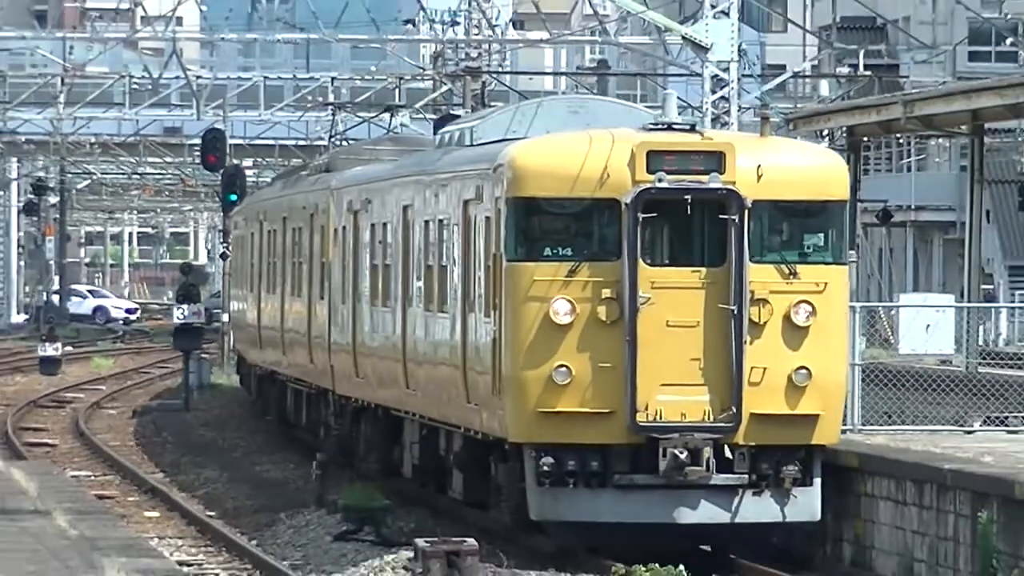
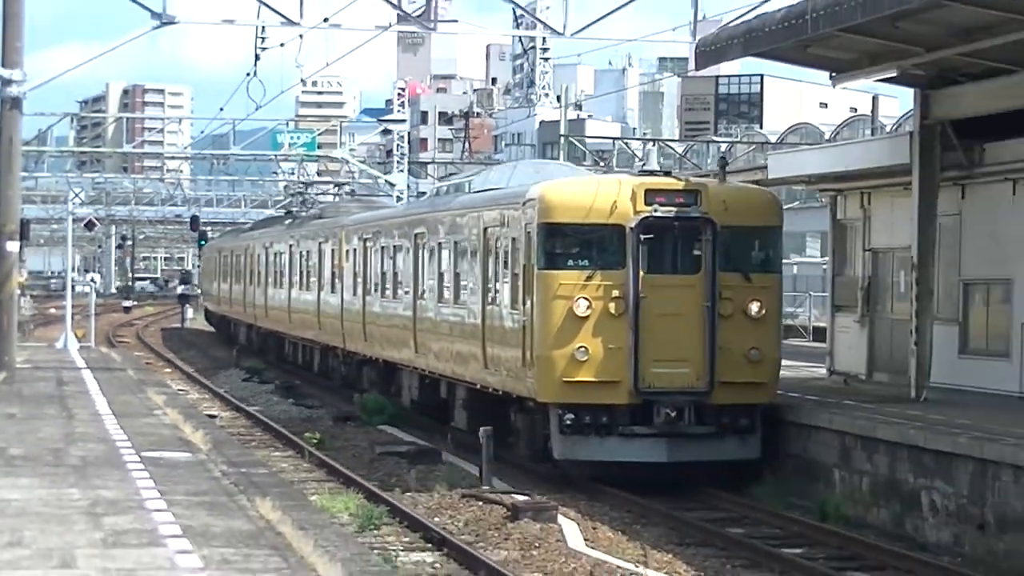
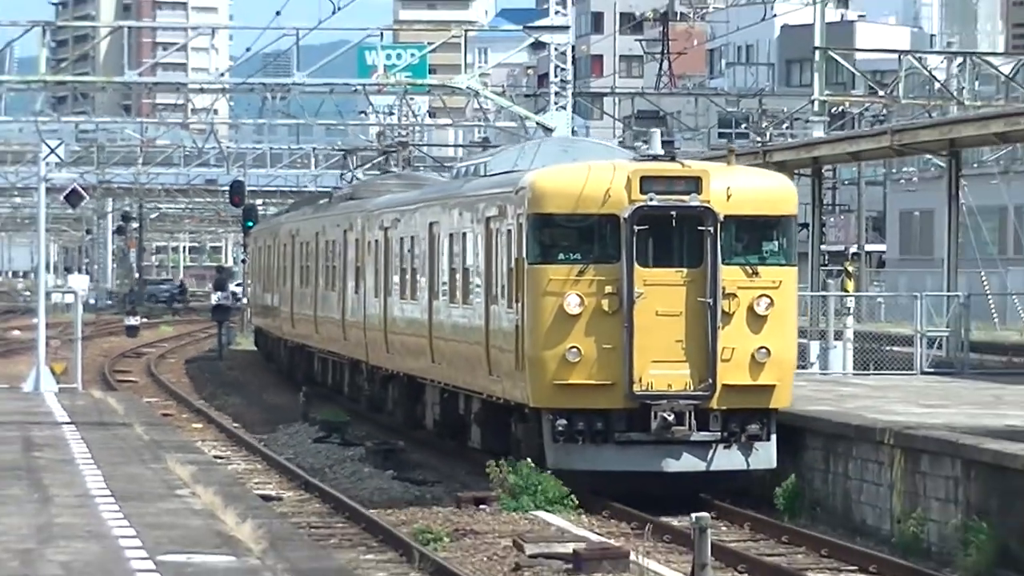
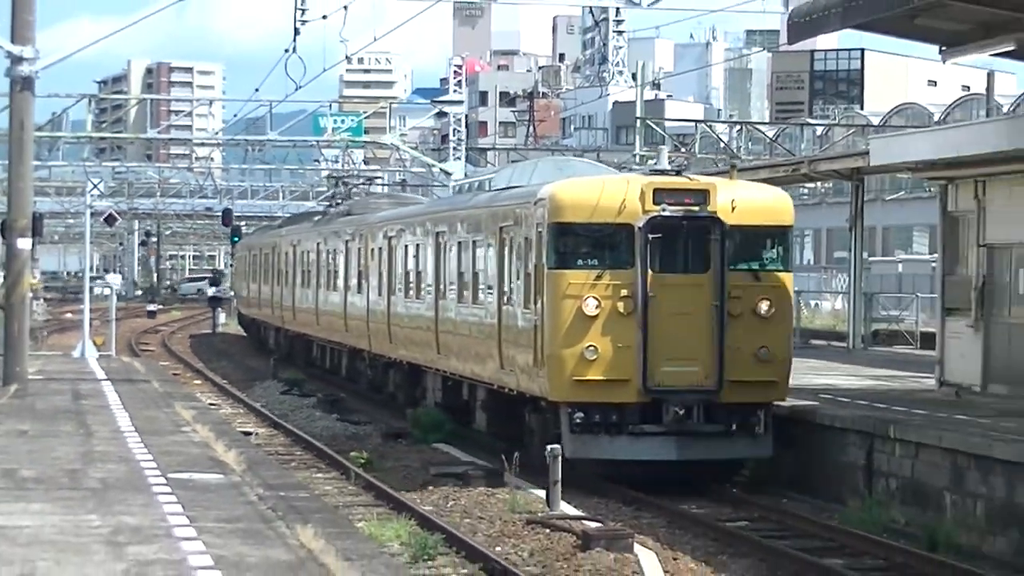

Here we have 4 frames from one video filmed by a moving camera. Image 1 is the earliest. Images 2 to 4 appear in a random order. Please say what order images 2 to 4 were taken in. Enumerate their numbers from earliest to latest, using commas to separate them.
3, 4, 2
